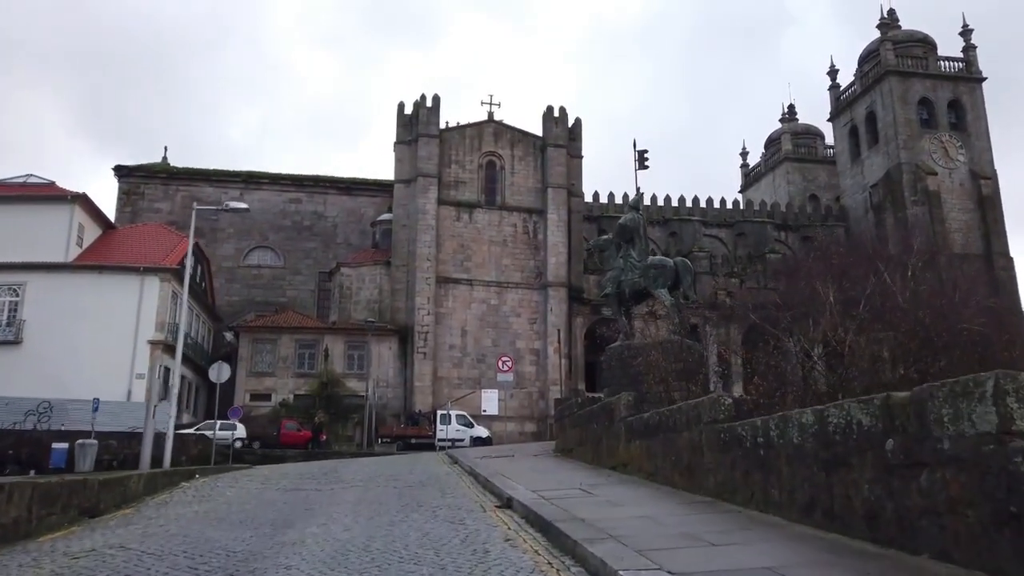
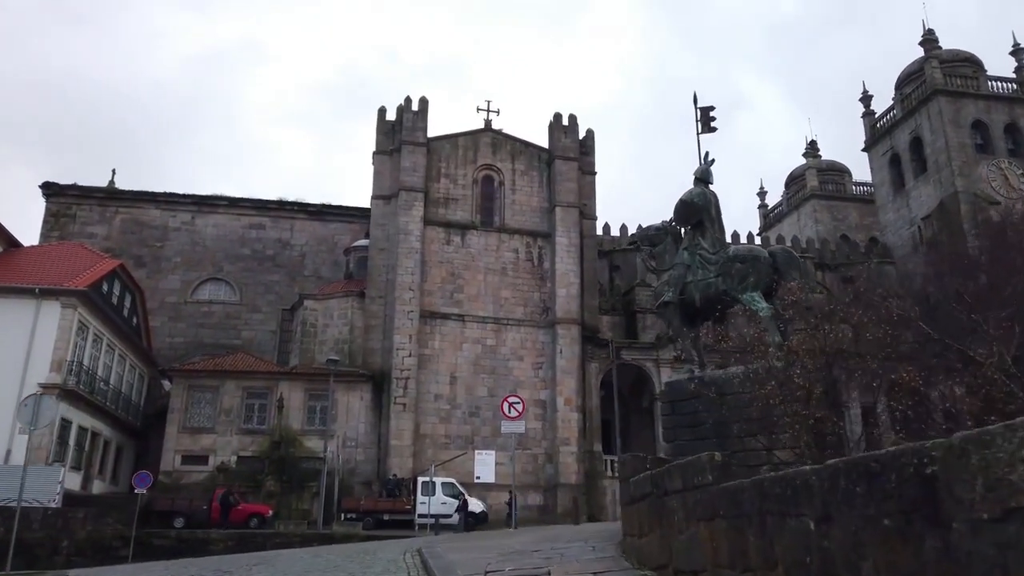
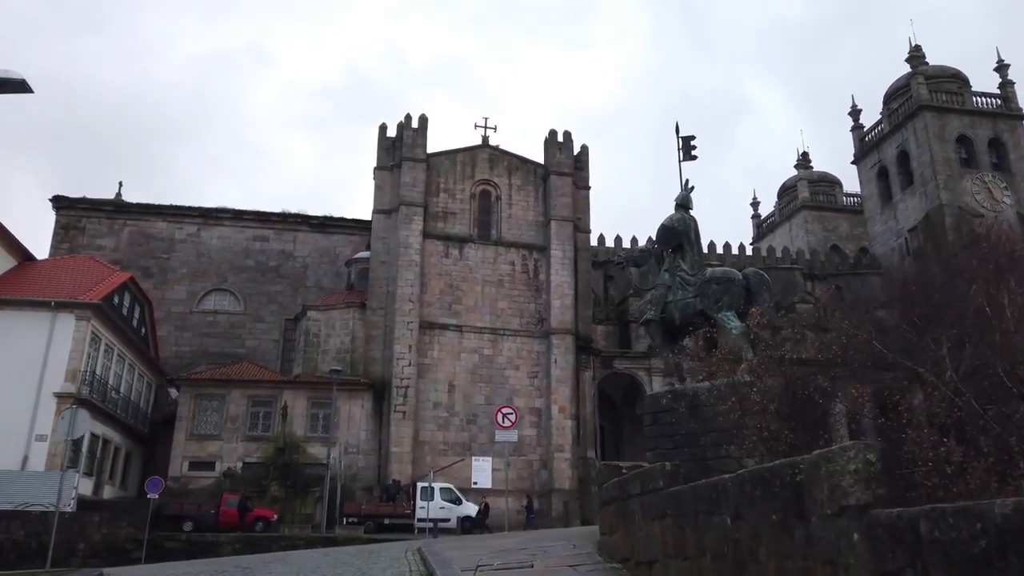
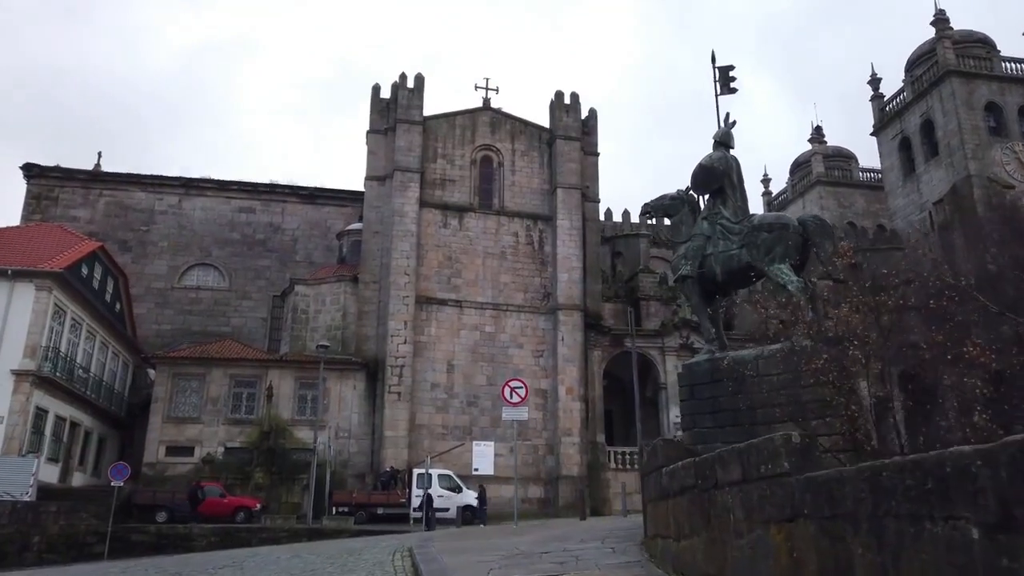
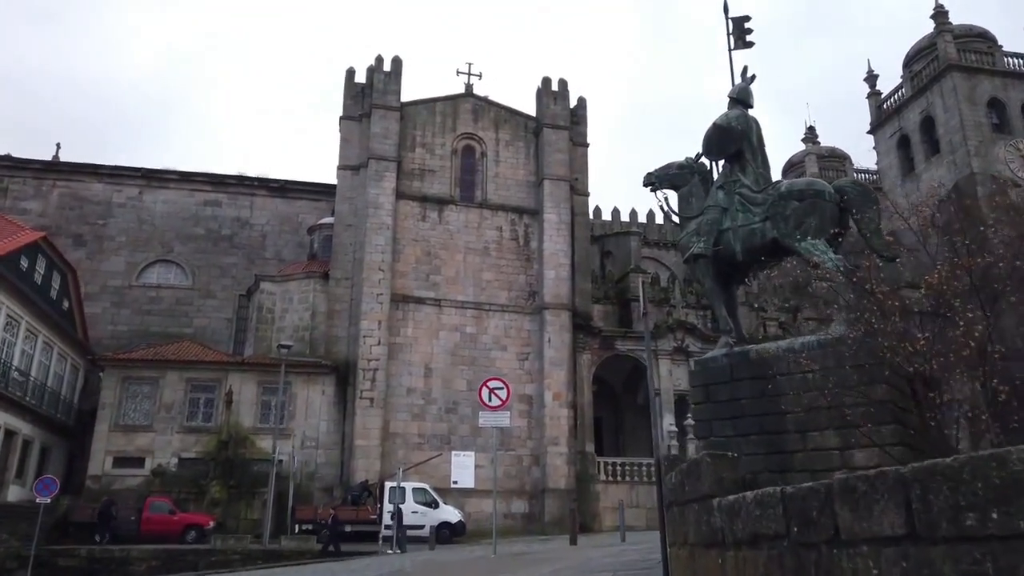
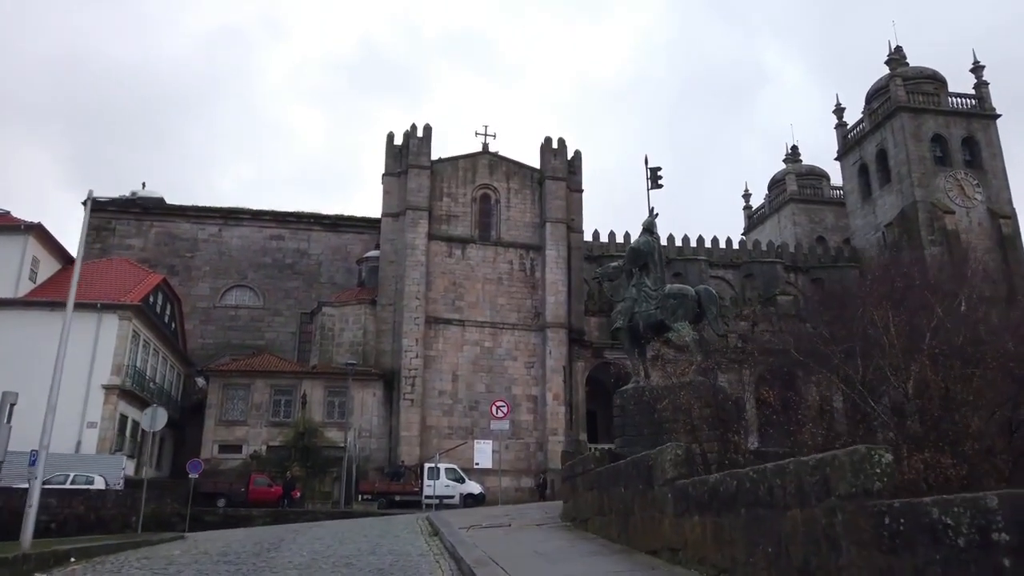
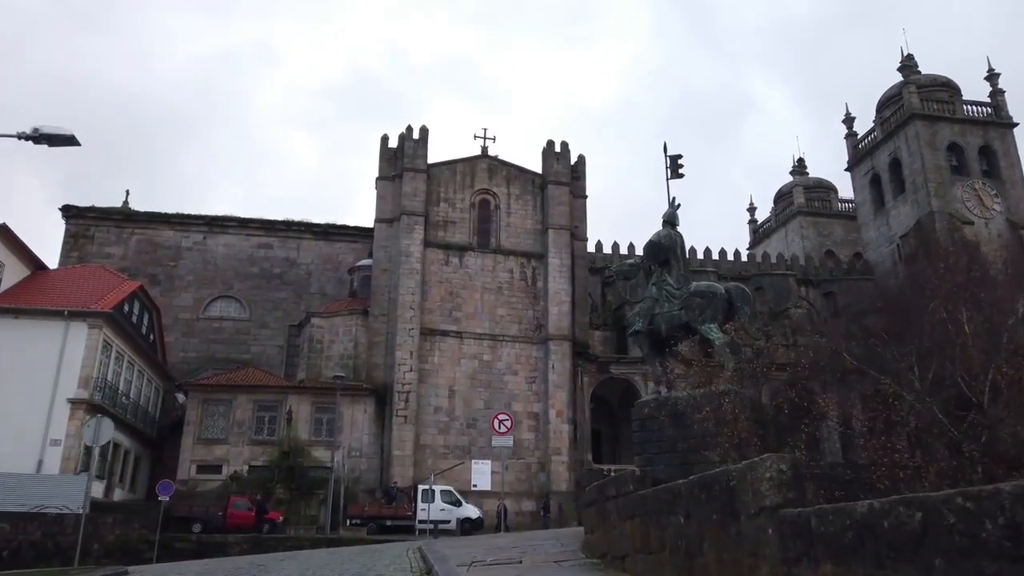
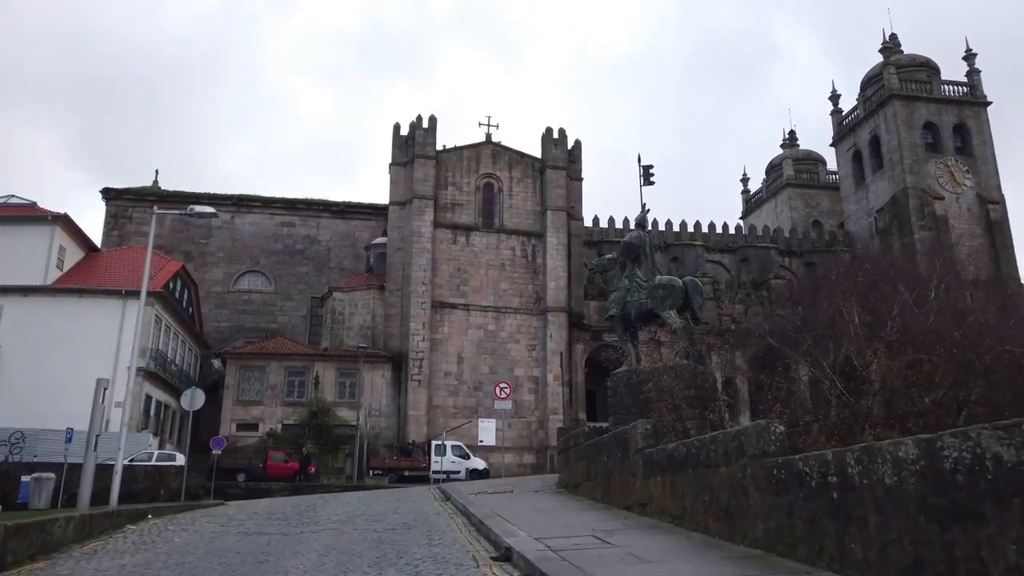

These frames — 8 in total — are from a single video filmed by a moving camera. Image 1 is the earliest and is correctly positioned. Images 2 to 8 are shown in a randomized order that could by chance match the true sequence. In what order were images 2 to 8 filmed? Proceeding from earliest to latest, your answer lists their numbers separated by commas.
8, 6, 7, 3, 2, 4, 5
